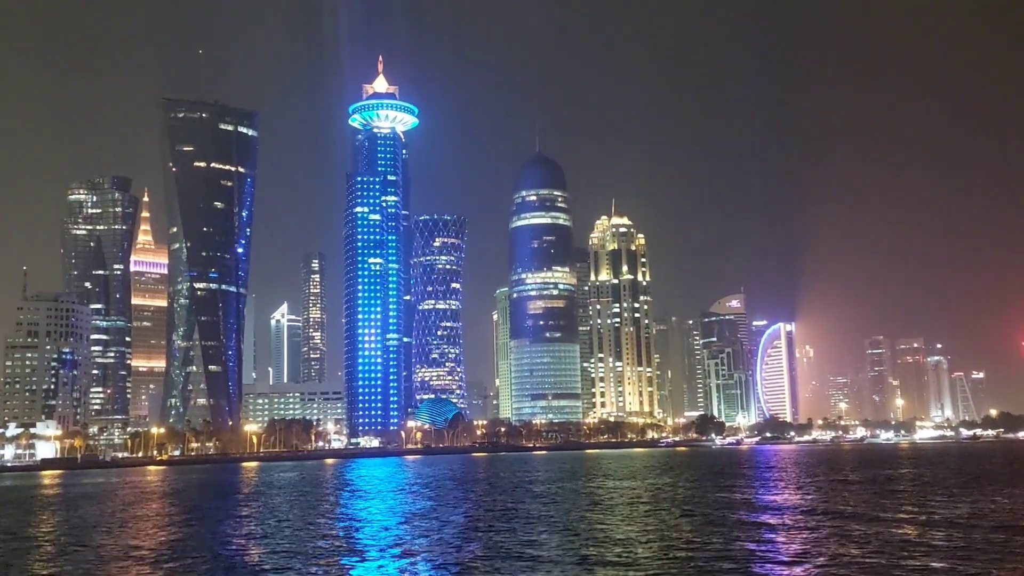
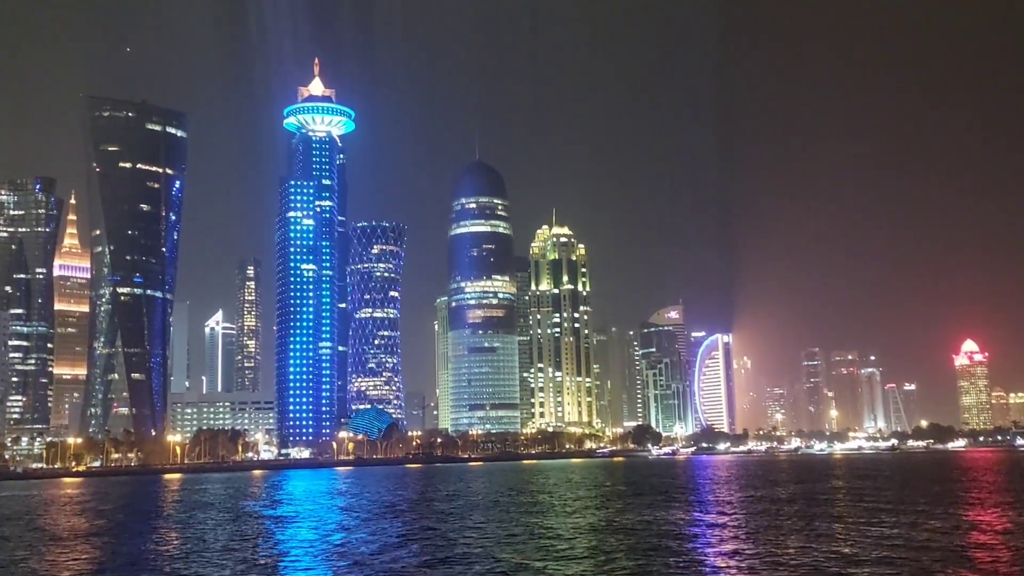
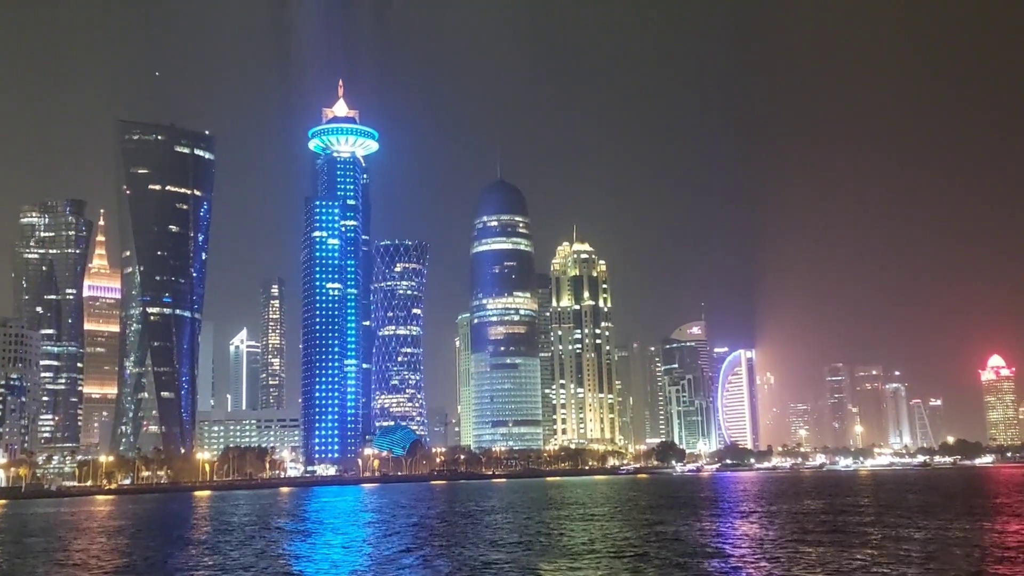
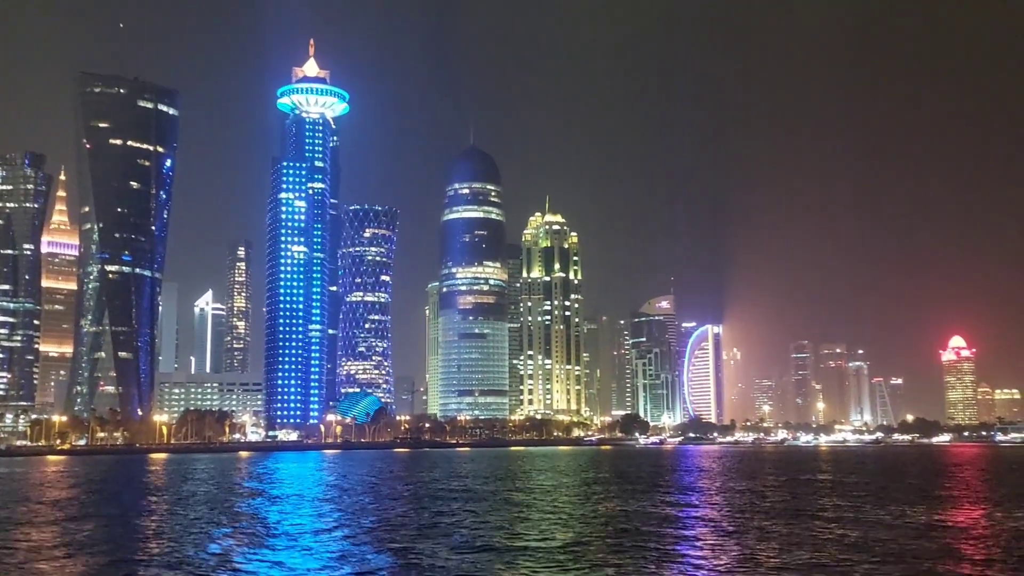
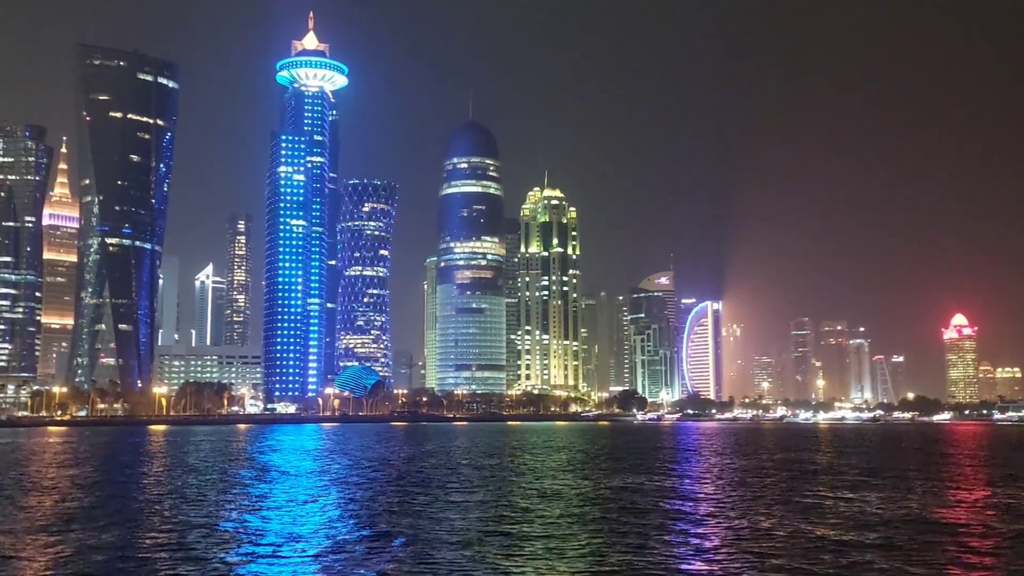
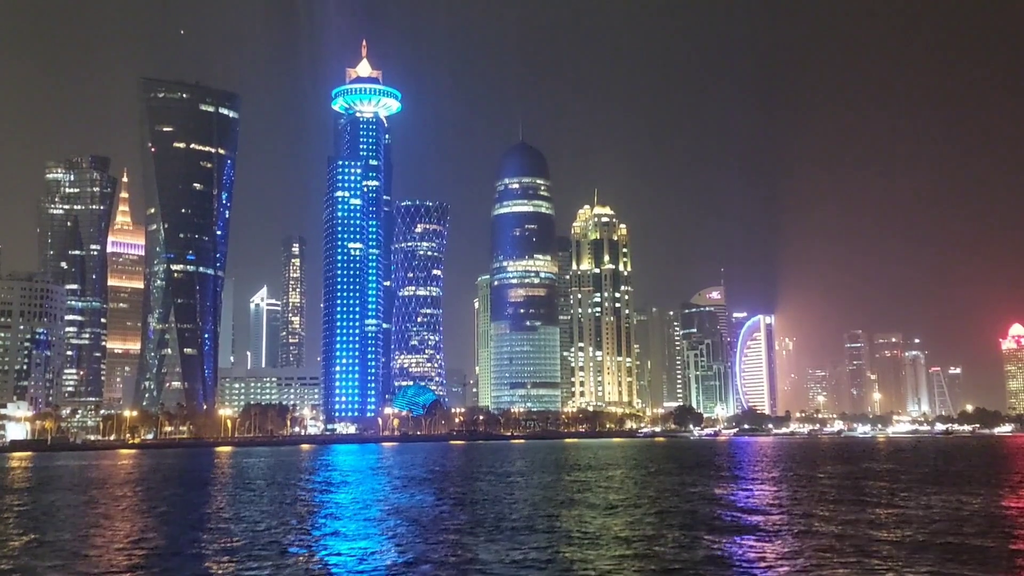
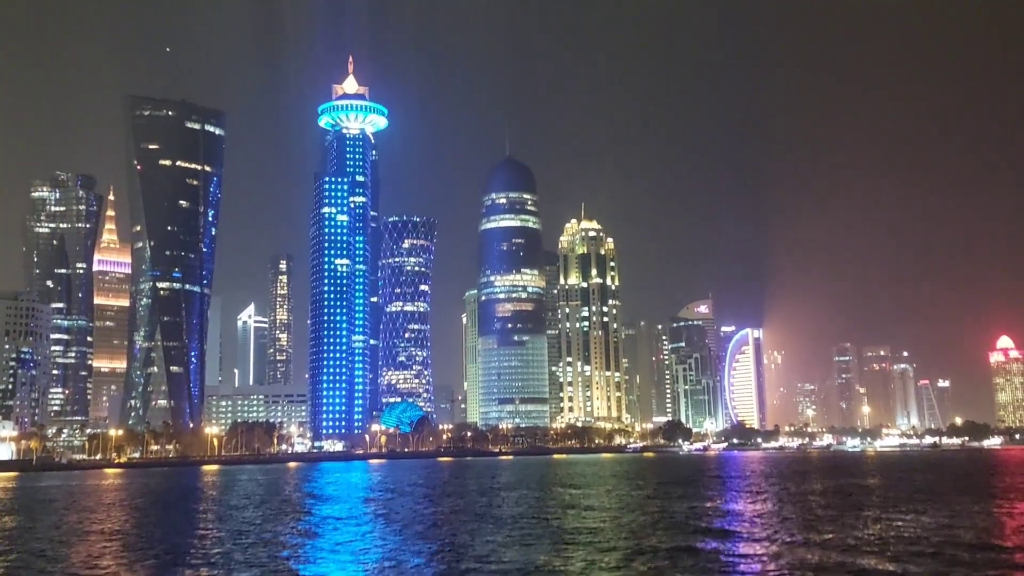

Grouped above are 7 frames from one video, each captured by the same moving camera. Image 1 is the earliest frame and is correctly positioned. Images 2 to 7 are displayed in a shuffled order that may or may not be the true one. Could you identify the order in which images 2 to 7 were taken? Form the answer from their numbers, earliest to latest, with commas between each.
6, 7, 3, 2, 4, 5
